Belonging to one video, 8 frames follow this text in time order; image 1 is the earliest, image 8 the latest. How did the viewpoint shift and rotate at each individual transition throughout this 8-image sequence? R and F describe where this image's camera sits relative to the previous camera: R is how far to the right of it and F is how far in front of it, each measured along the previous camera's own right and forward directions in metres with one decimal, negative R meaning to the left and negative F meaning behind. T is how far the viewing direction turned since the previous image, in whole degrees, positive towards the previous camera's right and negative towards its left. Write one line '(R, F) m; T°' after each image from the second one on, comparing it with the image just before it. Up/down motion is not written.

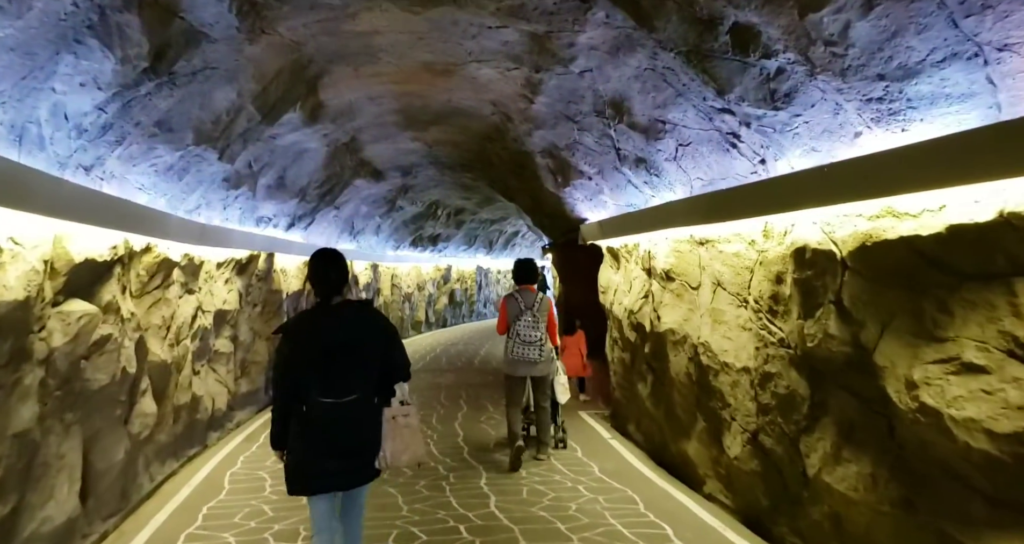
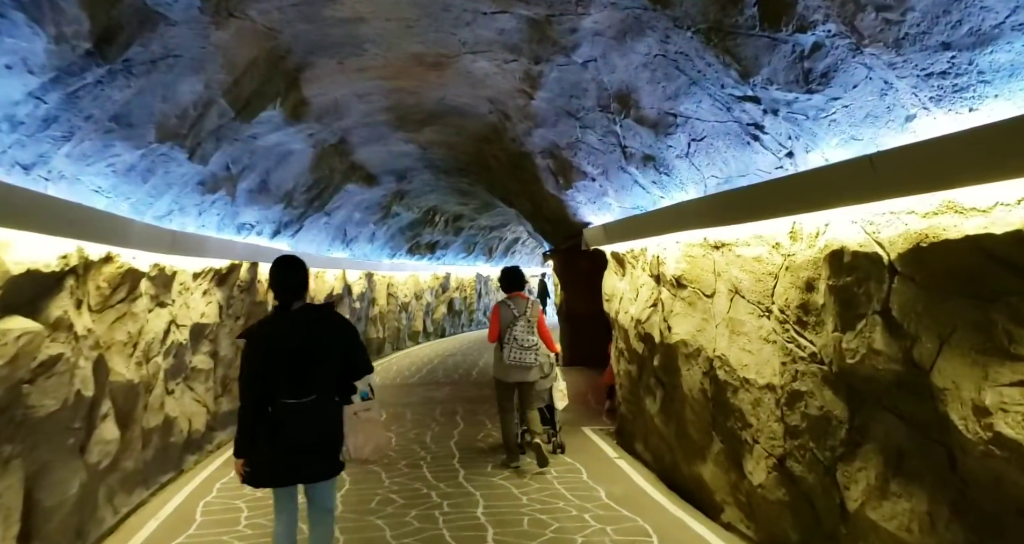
(0.0, +0.3) m; 0°
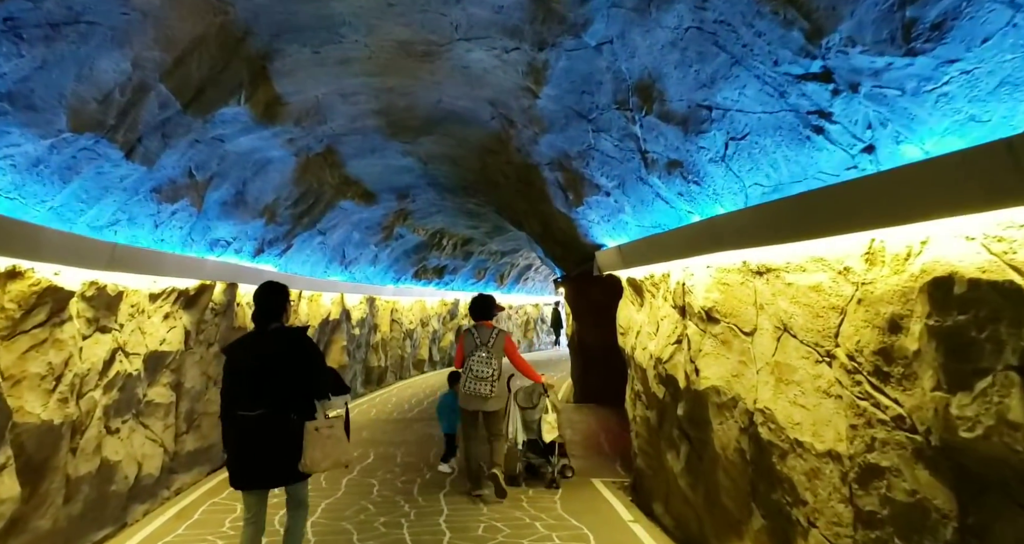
(+0.1, +0.7) m; -2°
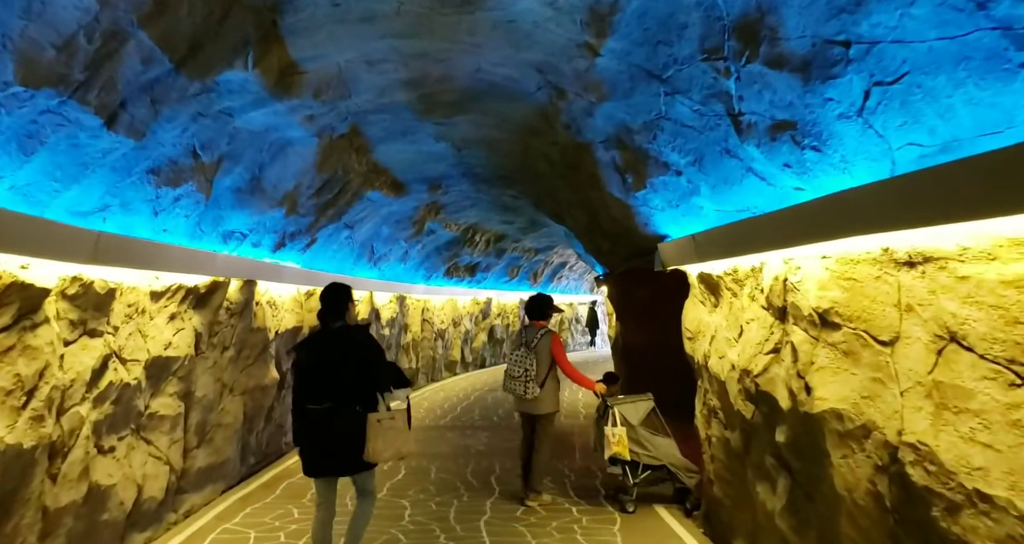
(-0.2, +0.6) m; -3°
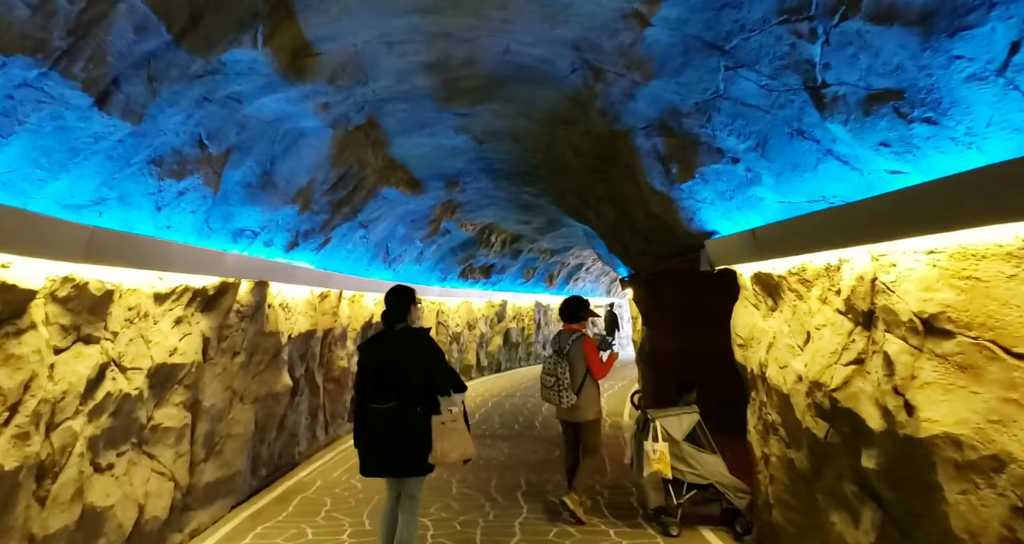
(-0.2, +0.4) m; -1°
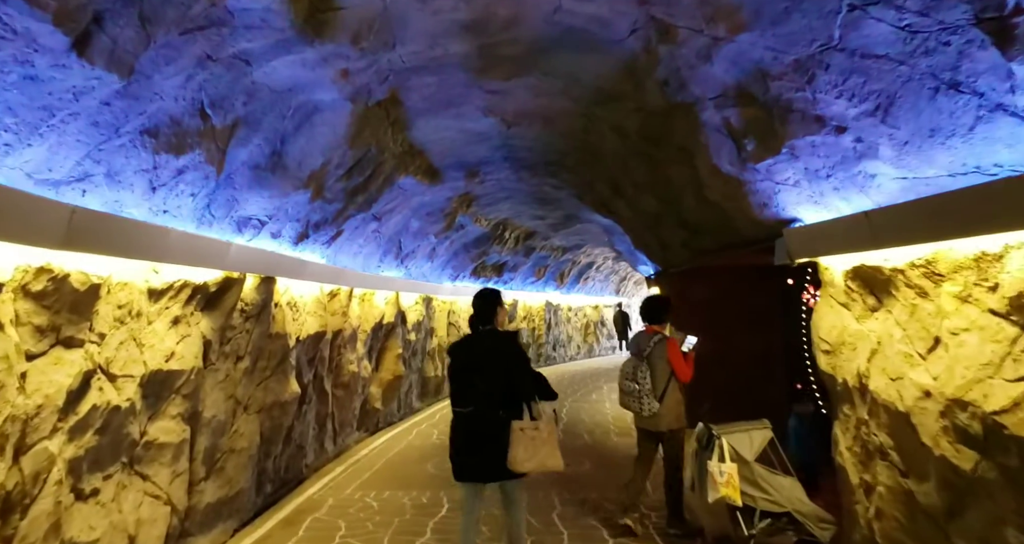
(-0.4, +0.5) m; 0°
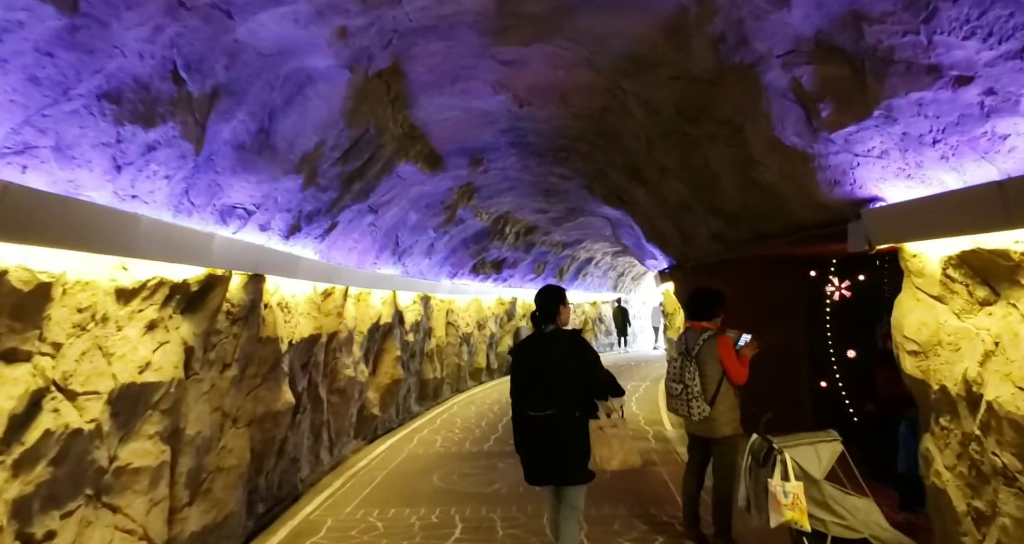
(-0.3, +0.5) m; +1°
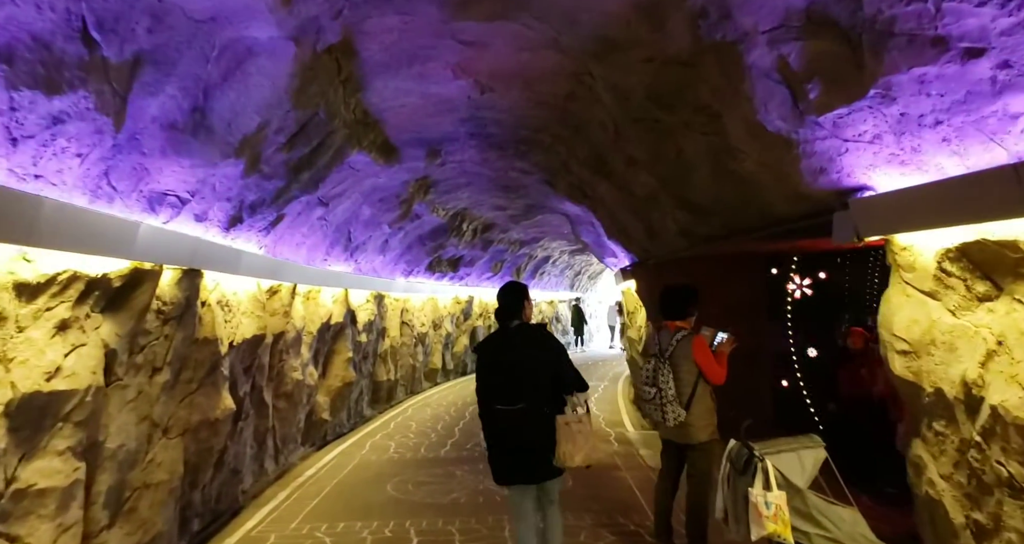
(-0.1, +0.2) m; +5°
